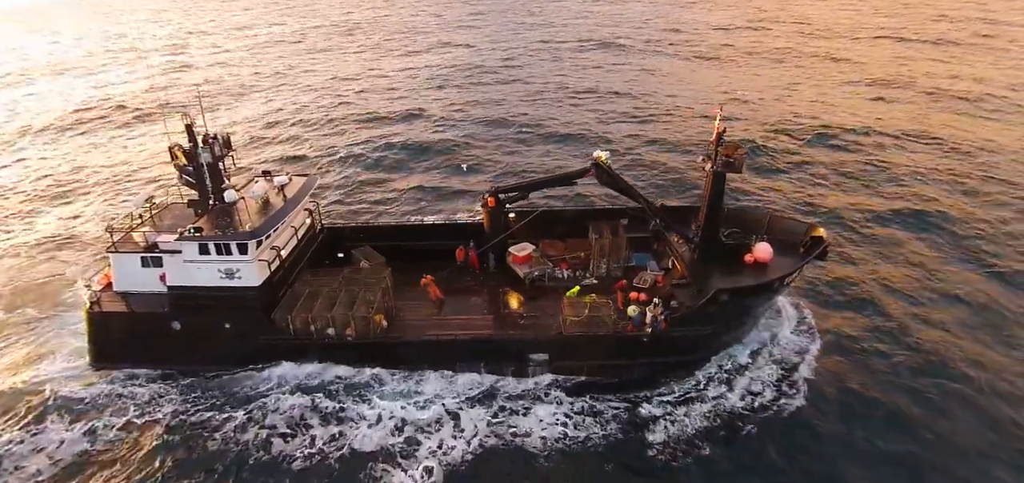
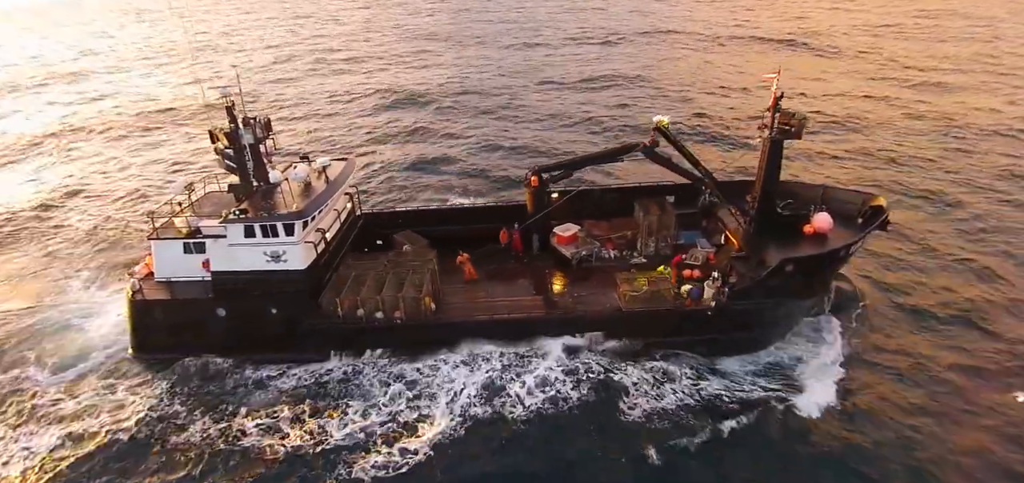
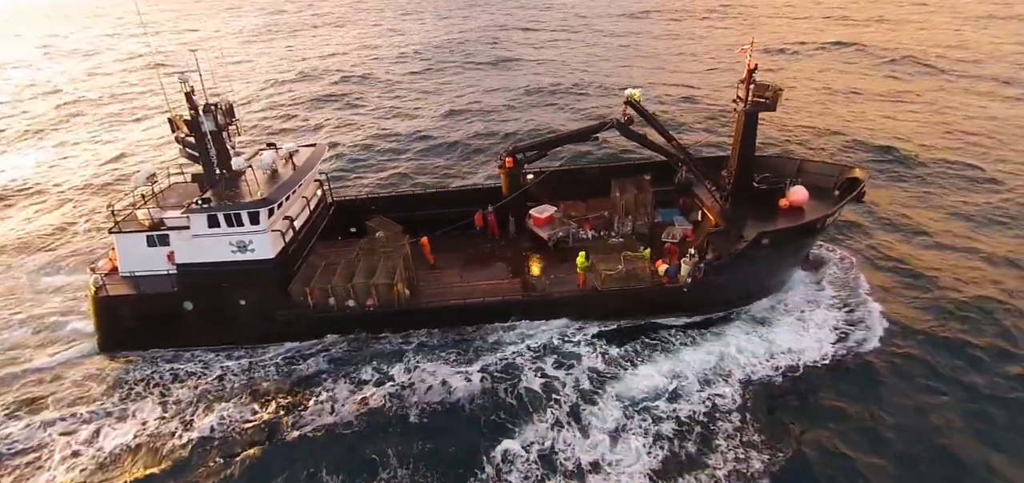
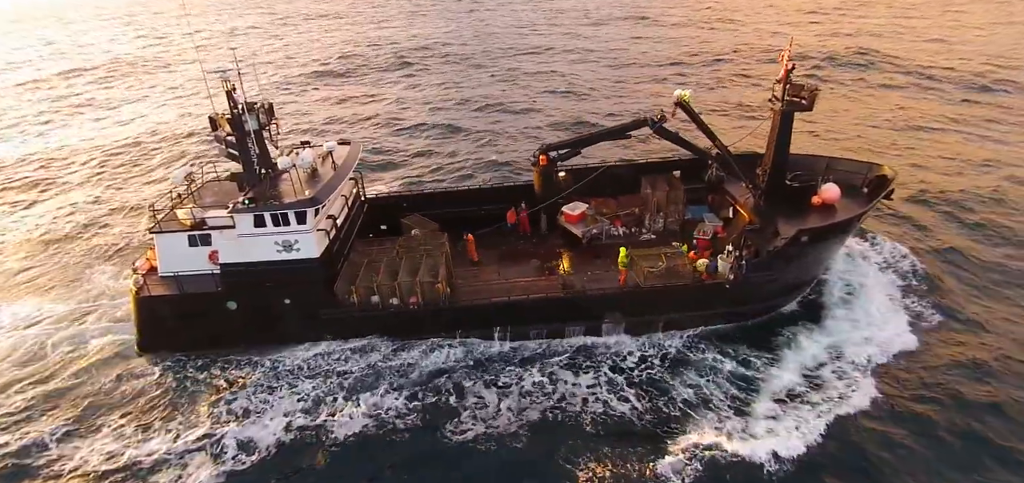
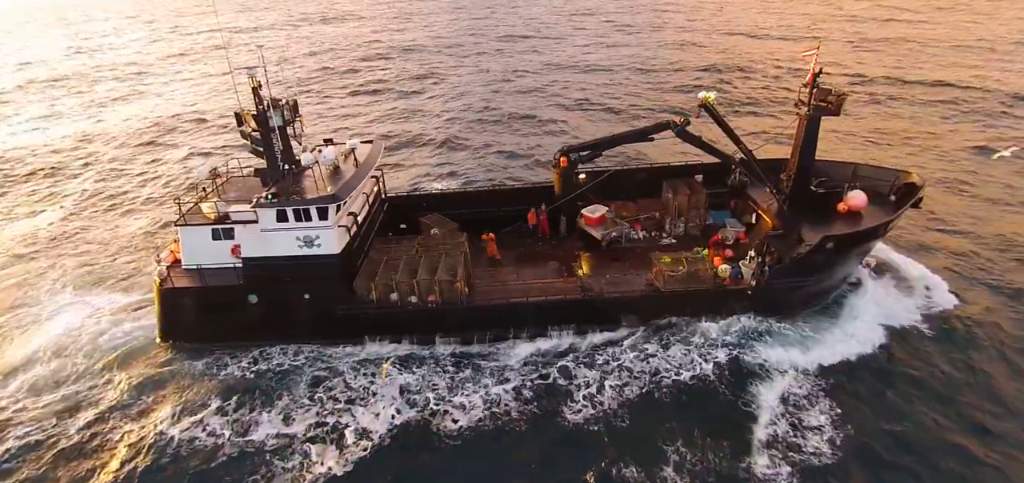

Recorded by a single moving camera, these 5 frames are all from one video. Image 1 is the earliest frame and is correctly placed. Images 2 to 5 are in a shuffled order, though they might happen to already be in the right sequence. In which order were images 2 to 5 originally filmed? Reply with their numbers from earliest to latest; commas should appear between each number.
2, 5, 4, 3
